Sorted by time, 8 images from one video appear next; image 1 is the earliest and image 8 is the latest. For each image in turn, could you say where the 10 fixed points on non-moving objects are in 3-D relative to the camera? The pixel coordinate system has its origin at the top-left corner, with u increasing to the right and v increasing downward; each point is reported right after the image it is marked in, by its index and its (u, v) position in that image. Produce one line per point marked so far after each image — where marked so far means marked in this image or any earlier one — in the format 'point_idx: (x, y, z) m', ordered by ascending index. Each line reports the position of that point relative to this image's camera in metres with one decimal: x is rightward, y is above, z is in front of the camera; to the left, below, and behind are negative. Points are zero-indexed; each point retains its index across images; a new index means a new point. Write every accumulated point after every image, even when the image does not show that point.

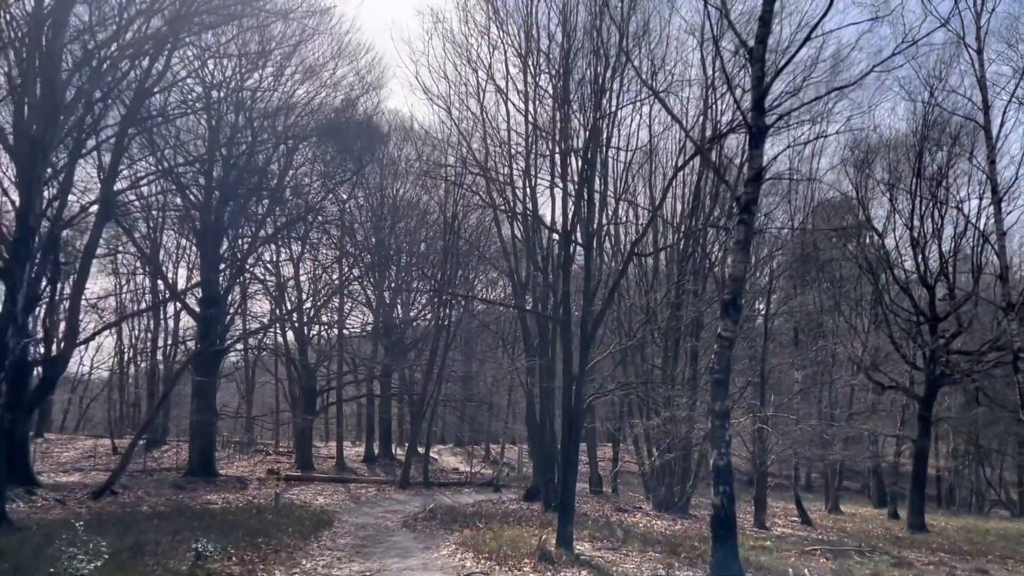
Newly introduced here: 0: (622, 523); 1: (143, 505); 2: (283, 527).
0: (+2.0, -4.1, +16.8) m
1: (-6.6, -3.9, +17.0) m
2: (-3.3, -3.5, +13.9) m
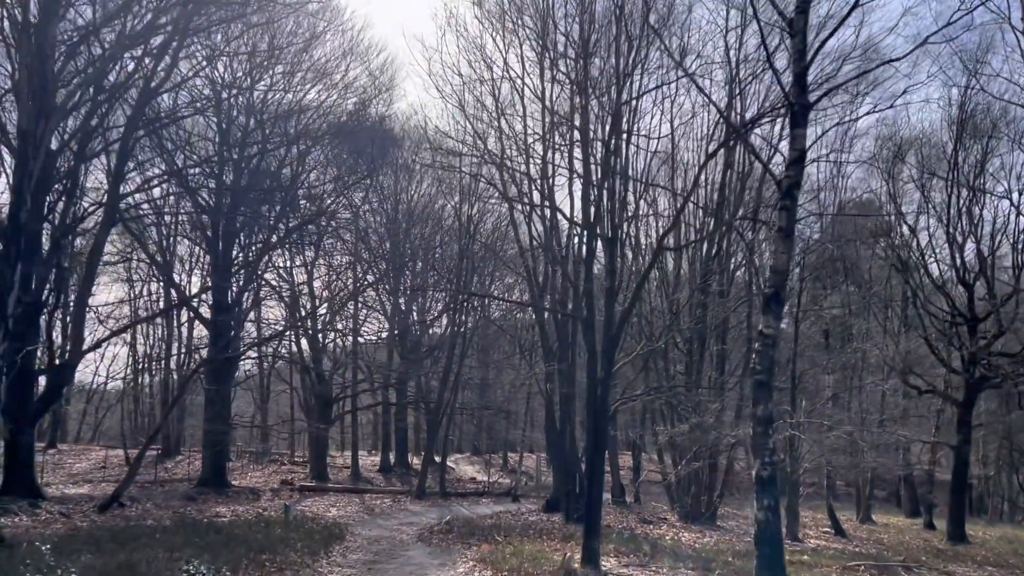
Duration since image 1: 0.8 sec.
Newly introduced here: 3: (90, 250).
0: (+2.3, -4.2, +16.0) m
1: (-6.3, -4.0, +16.4) m
2: (-3.1, -3.5, +13.2) m
3: (-8.6, +0.8, +19.5) m
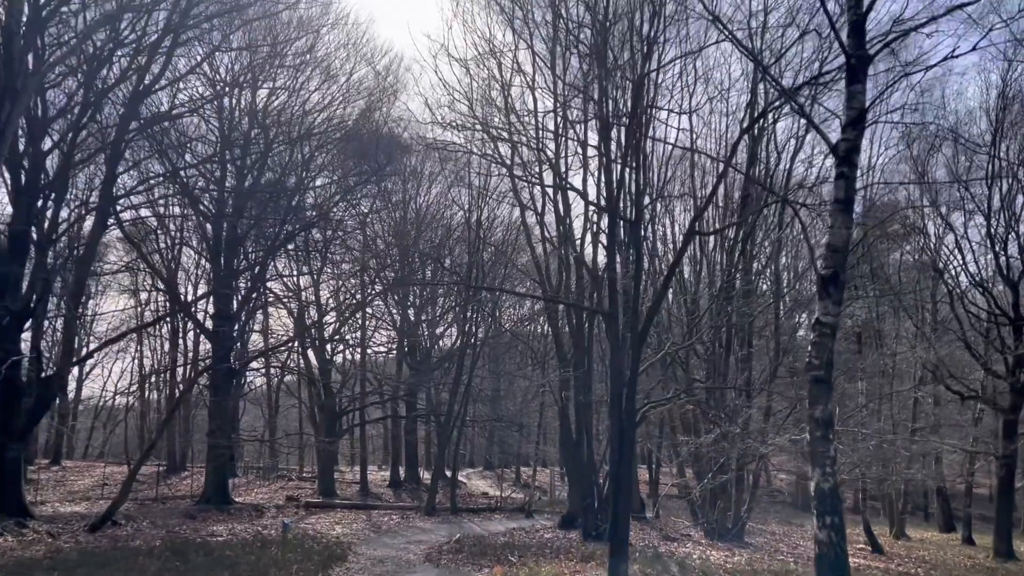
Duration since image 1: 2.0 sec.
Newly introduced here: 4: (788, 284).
0: (+2.5, -4.2, +14.9) m
1: (-6.0, -4.0, +15.4) m
2: (-2.9, -3.5, +12.2) m
3: (-8.4, +0.6, +18.6) m
4: (+5.3, +0.1, +18.4) m
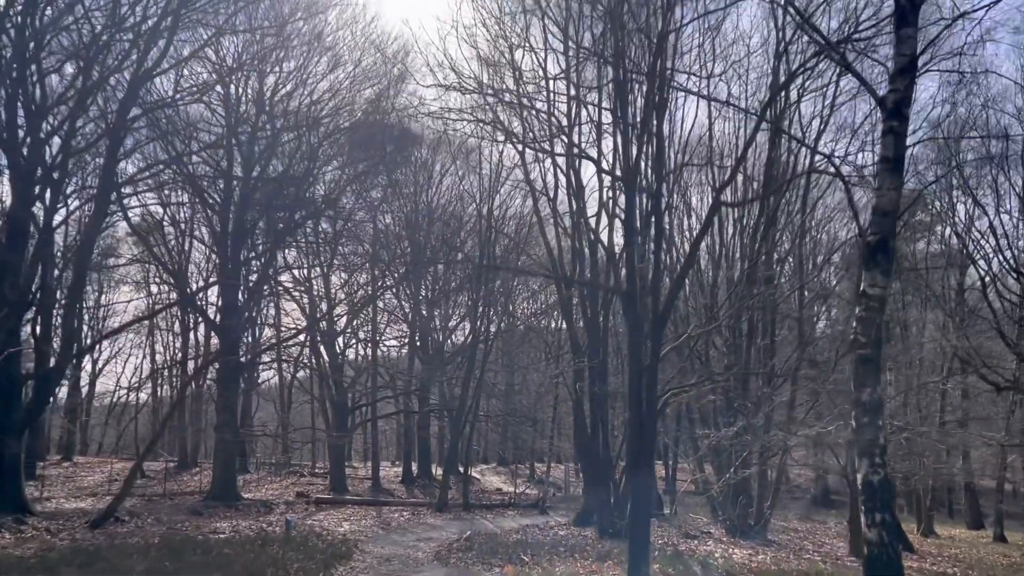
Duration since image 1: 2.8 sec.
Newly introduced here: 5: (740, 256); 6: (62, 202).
0: (+2.7, -4.0, +14.2) m
1: (-5.8, -3.8, +14.8) m
2: (-2.7, -3.3, +11.6) m
3: (-8.2, +0.8, +18.1) m
4: (+5.6, +0.4, +17.7) m
5: (+4.6, +0.7, +18.8) m
6: (-8.4, +1.6, +17.9) m
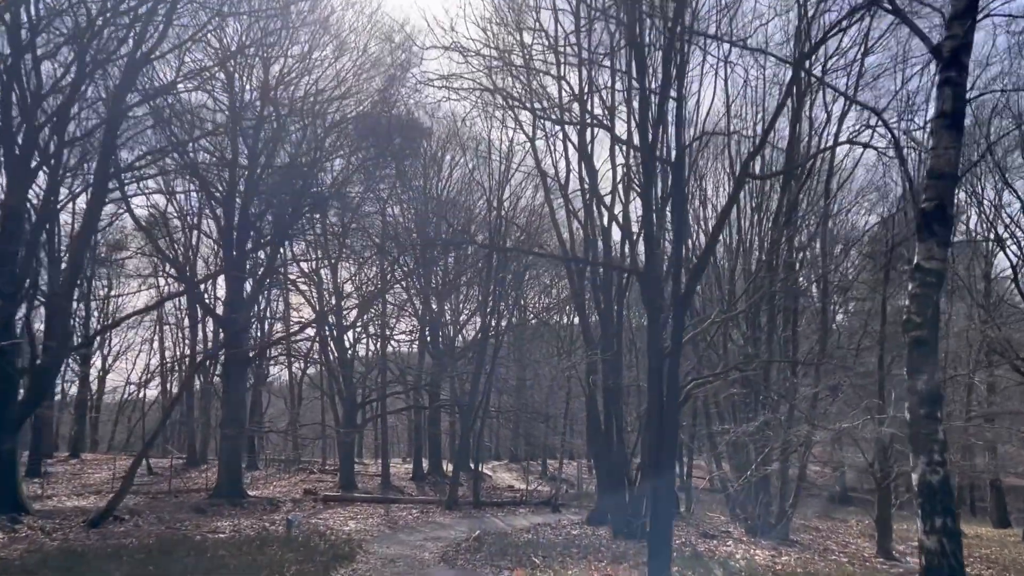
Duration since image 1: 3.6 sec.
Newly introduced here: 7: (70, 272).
0: (+2.9, -3.8, +13.6) m
1: (-5.7, -3.7, +14.3) m
2: (-2.6, -3.2, +11.0) m
3: (-8.0, +1.0, +17.5) m
4: (+5.7, +0.6, +17.0) m
5: (+4.8, +0.9, +18.1) m
6: (-8.2, +1.7, +17.3) m
7: (-7.9, +0.3, +17.0) m
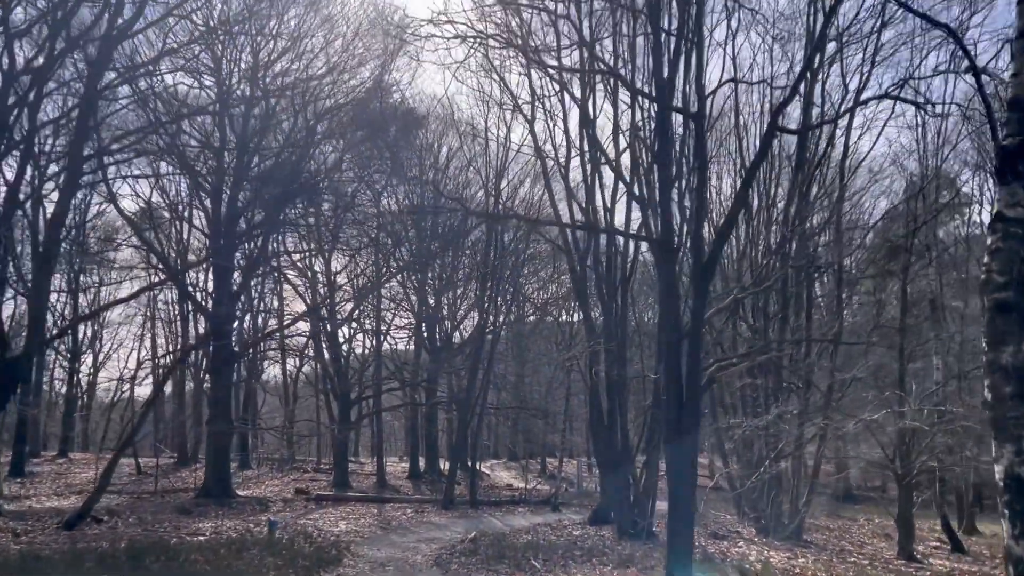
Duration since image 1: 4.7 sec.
0: (+2.9, -3.6, +12.7) m
1: (-5.7, -3.5, +13.4) m
2: (-2.6, -3.0, +10.1) m
3: (-8.0, +1.1, +16.6) m
4: (+5.7, +0.8, +16.1) m
5: (+4.7, +1.1, +17.2) m
6: (-8.3, +1.9, +16.5) m
7: (-7.9, +0.5, +16.2) m
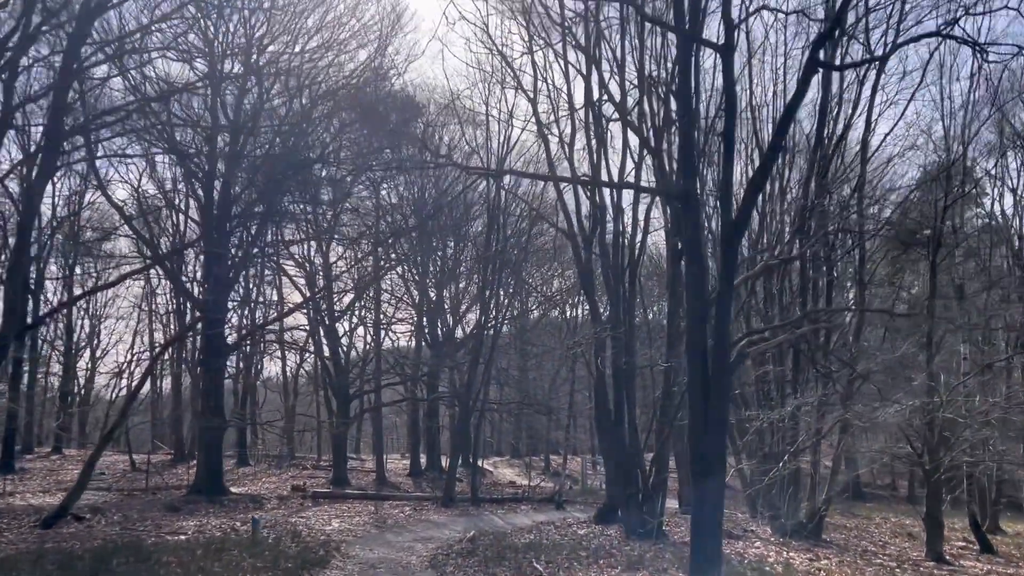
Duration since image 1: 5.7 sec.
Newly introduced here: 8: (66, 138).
0: (+2.9, -3.3, +11.9) m
1: (-5.7, -3.3, +12.6) m
2: (-2.6, -2.8, +9.3) m
3: (-8.0, +1.4, +15.8) m
4: (+5.7, +1.0, +15.3) m
5: (+4.7, +1.3, +16.4) m
6: (-8.2, +2.2, +15.6) m
7: (-7.9, +0.7, +15.4) m
8: (-7.2, +2.5, +15.6) m
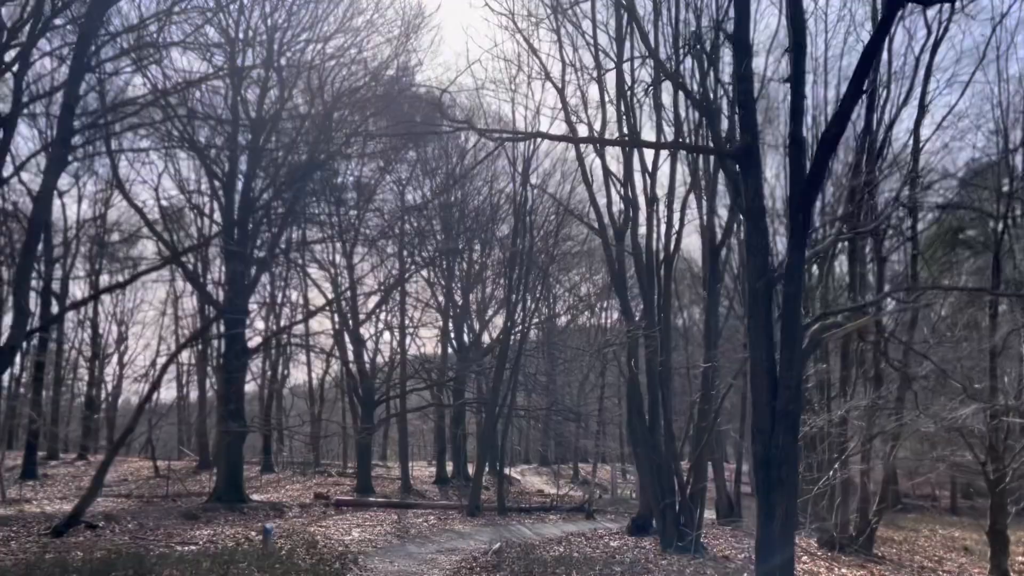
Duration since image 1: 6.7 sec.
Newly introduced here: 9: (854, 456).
0: (+3.2, -3.3, +11.0) m
1: (-5.3, -3.2, +12.0) m
2: (-2.4, -2.7, +8.6) m
3: (-7.6, +1.4, +15.3) m
4: (+6.1, +1.0, +14.4) m
5: (+5.2, +1.4, +15.5) m
6: (-7.8, +2.2, +15.1) m
7: (-7.5, +0.7, +14.8) m
8: (-6.8, +2.5, +15.0) m
9: (+4.6, -2.3, +13.4) m
